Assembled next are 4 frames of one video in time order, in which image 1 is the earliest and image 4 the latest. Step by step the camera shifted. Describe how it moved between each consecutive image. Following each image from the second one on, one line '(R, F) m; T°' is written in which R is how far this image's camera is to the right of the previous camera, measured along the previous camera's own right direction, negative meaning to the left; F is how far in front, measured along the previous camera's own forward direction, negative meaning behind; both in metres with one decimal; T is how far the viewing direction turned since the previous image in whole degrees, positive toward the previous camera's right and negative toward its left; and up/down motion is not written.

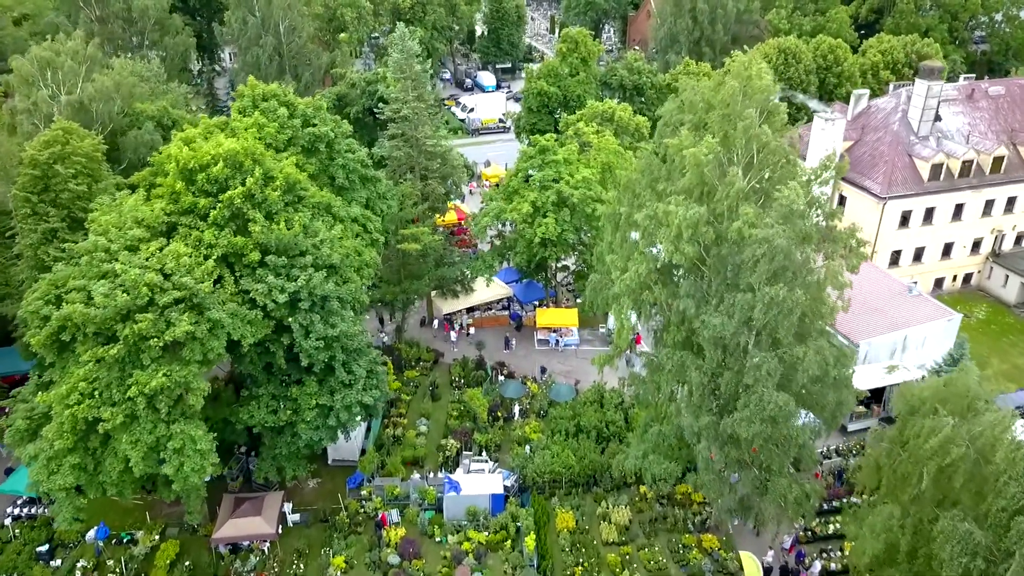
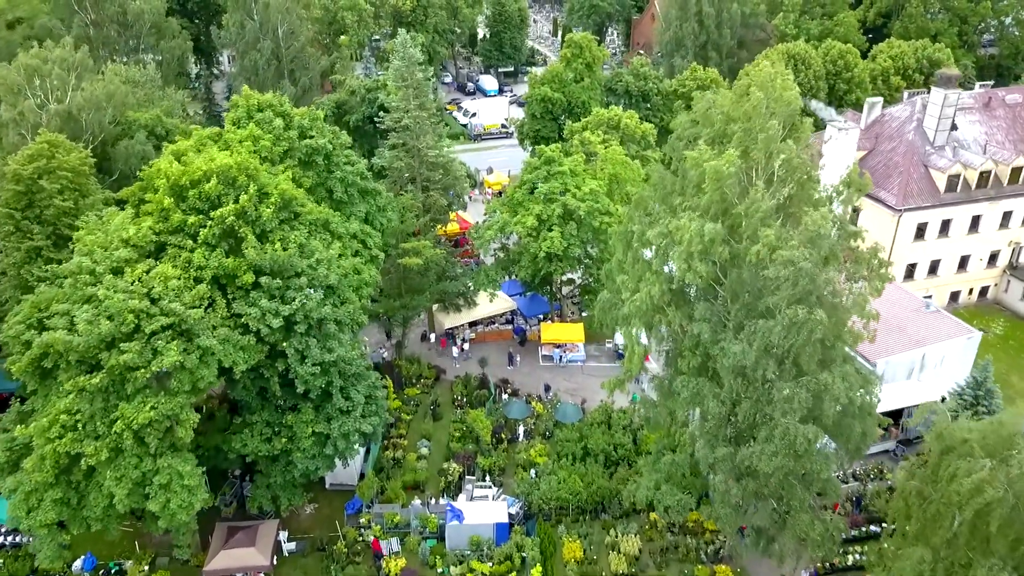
(-0.2, +1.1) m; 0°
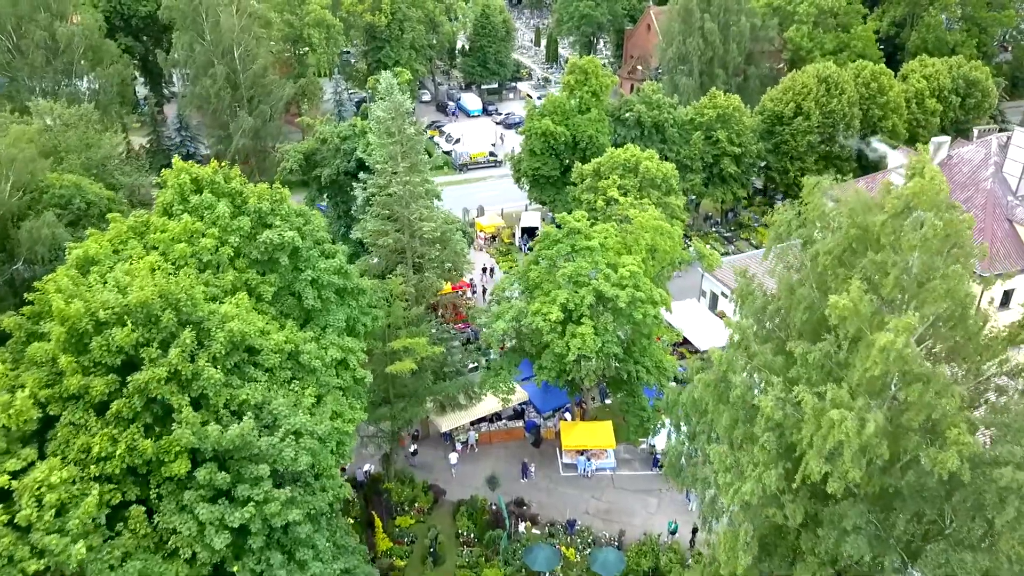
(-1.4, +6.7) m; +2°
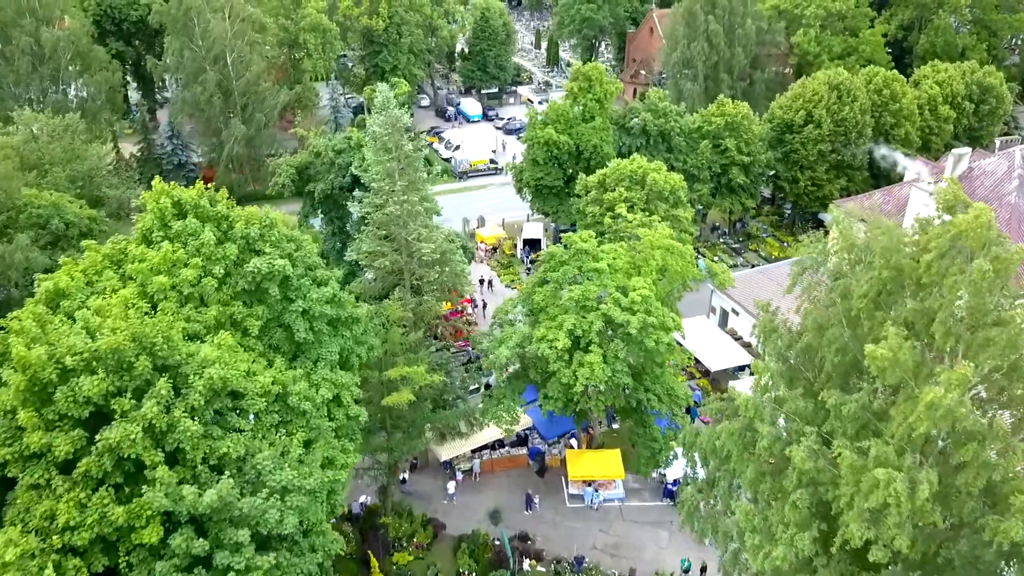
(-0.1, +1.4) m; 0°
